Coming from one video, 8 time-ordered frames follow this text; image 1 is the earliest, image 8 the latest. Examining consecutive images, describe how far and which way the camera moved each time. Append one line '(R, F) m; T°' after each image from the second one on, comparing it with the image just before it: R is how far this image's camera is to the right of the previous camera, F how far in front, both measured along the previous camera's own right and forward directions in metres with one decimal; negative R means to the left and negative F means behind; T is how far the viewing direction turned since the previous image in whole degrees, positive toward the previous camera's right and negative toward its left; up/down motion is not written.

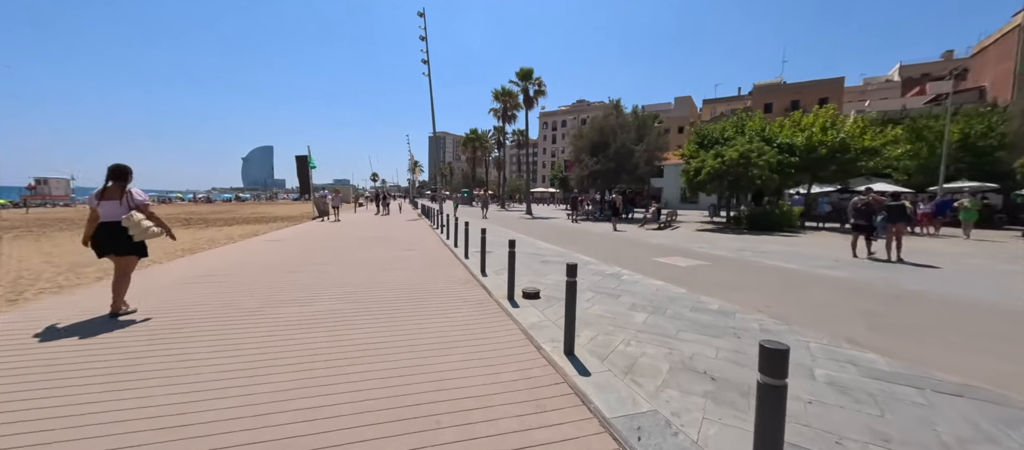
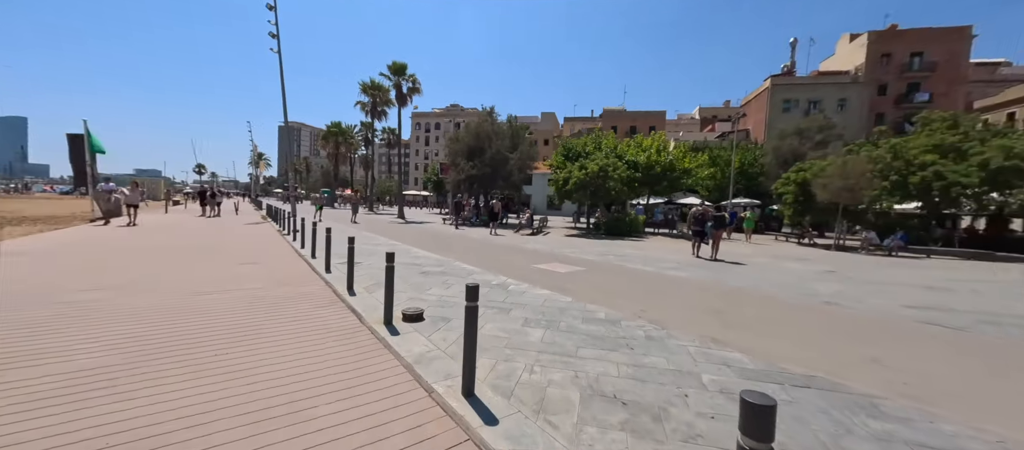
(-0.1, +0.6) m; +19°
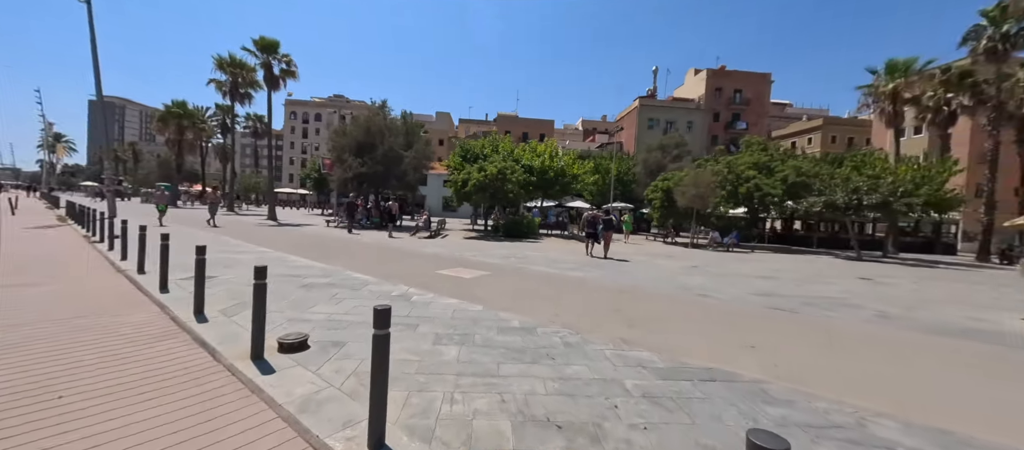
(-0.1, +0.4) m; +15°
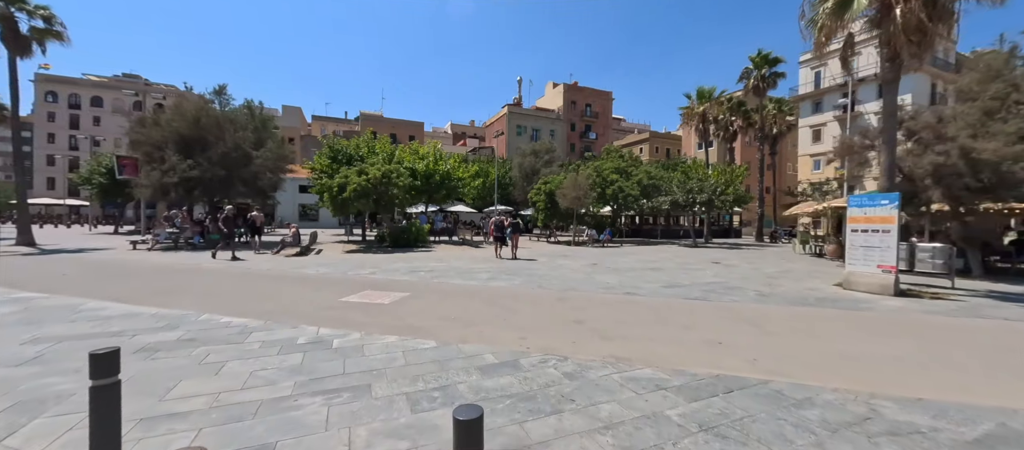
(-0.9, +0.9) m; +19°
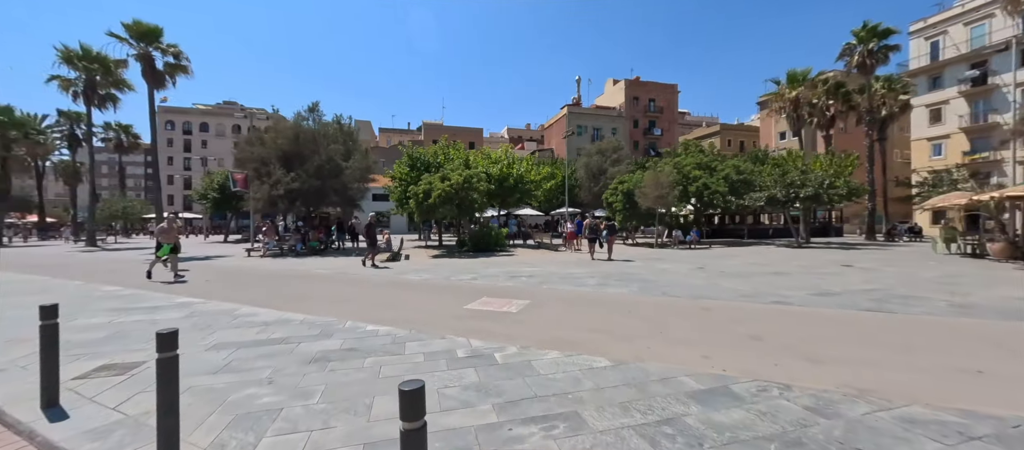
(-1.1, +0.3) m; -9°
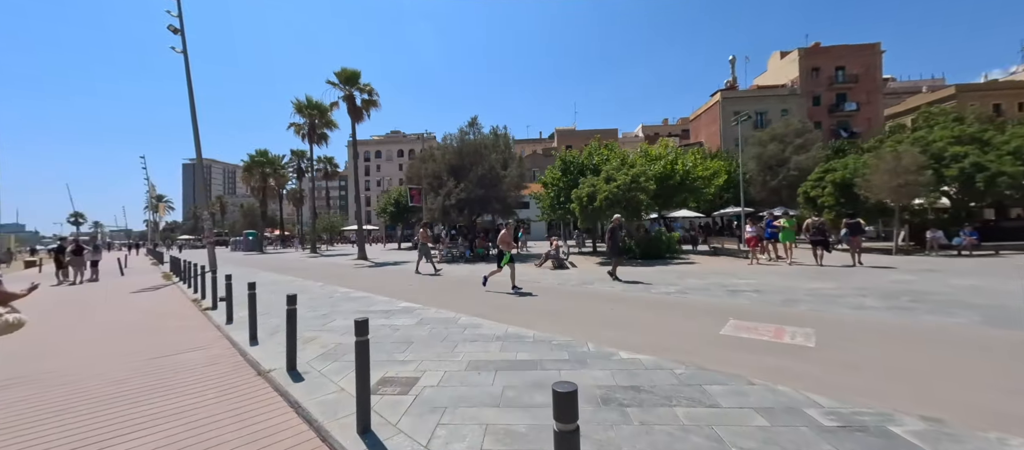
(-1.6, +0.7) m; -20°
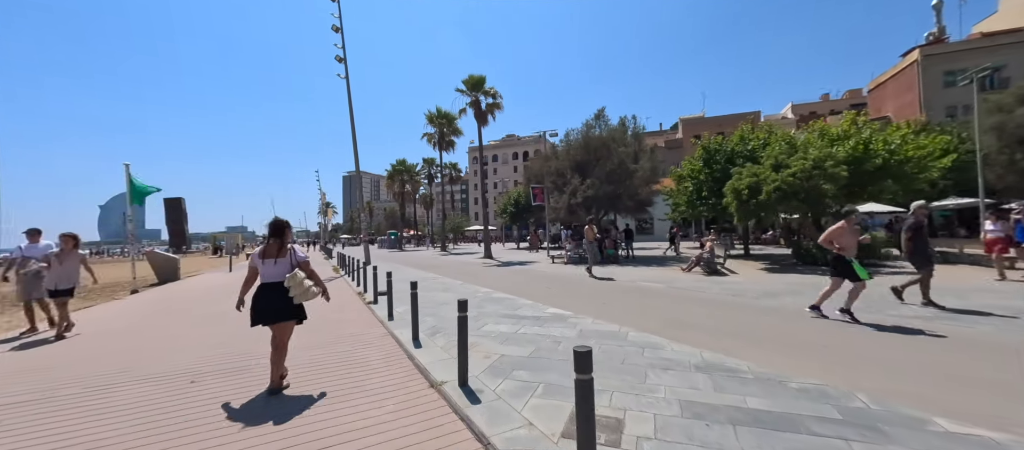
(-1.0, +0.8) m; -17°
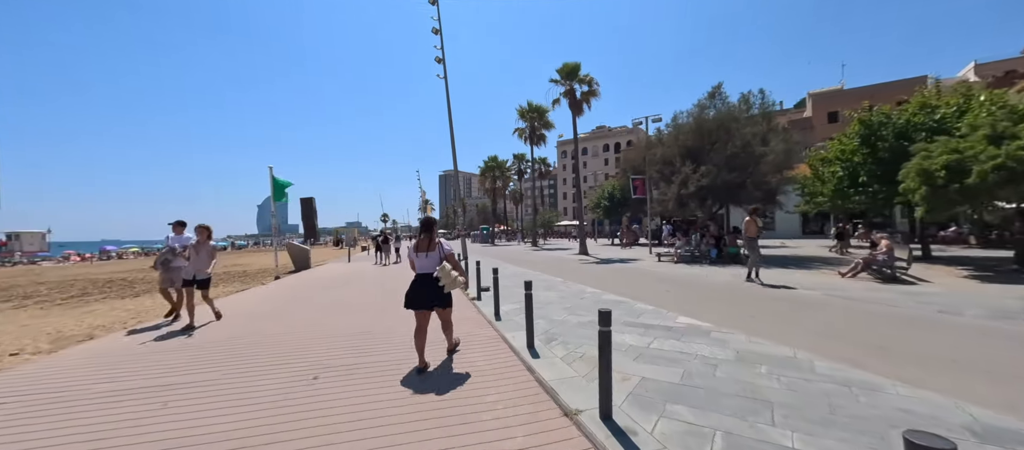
(-0.6, +0.9) m; -13°
